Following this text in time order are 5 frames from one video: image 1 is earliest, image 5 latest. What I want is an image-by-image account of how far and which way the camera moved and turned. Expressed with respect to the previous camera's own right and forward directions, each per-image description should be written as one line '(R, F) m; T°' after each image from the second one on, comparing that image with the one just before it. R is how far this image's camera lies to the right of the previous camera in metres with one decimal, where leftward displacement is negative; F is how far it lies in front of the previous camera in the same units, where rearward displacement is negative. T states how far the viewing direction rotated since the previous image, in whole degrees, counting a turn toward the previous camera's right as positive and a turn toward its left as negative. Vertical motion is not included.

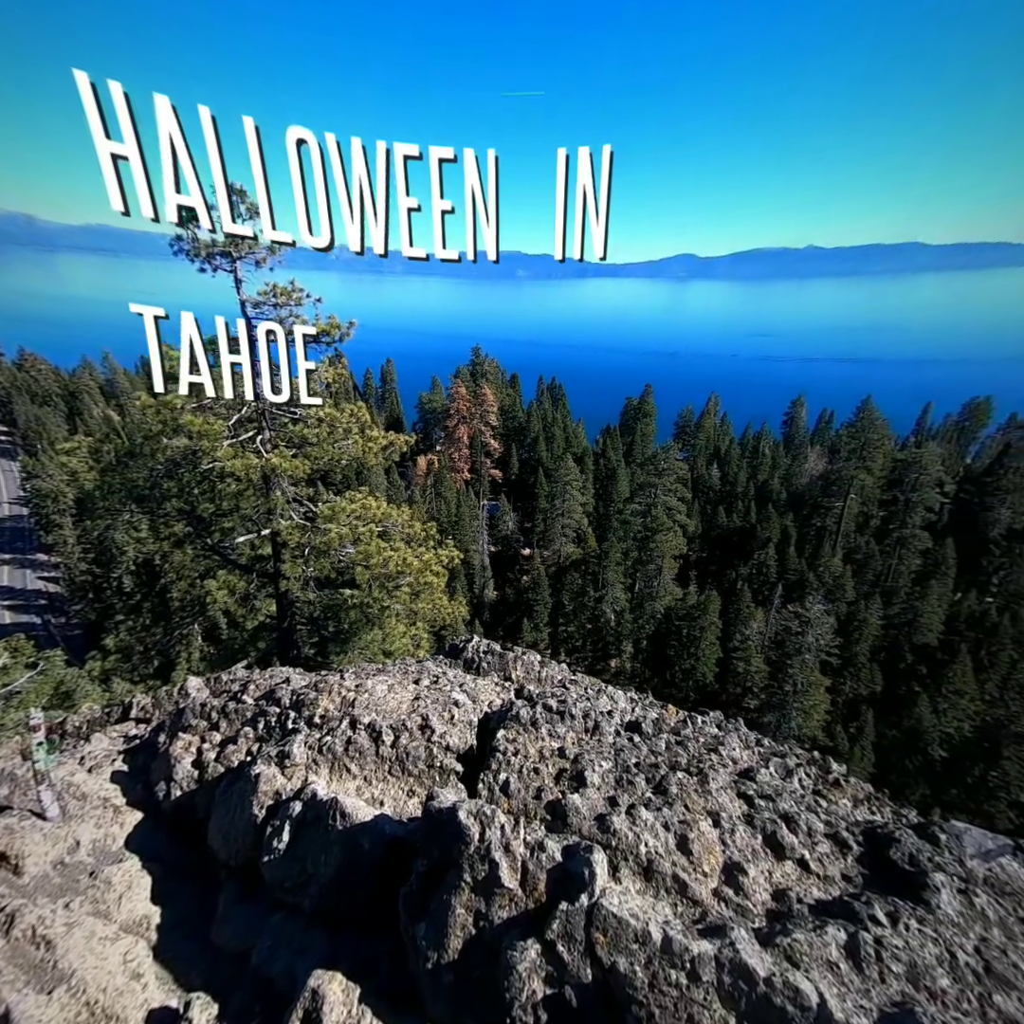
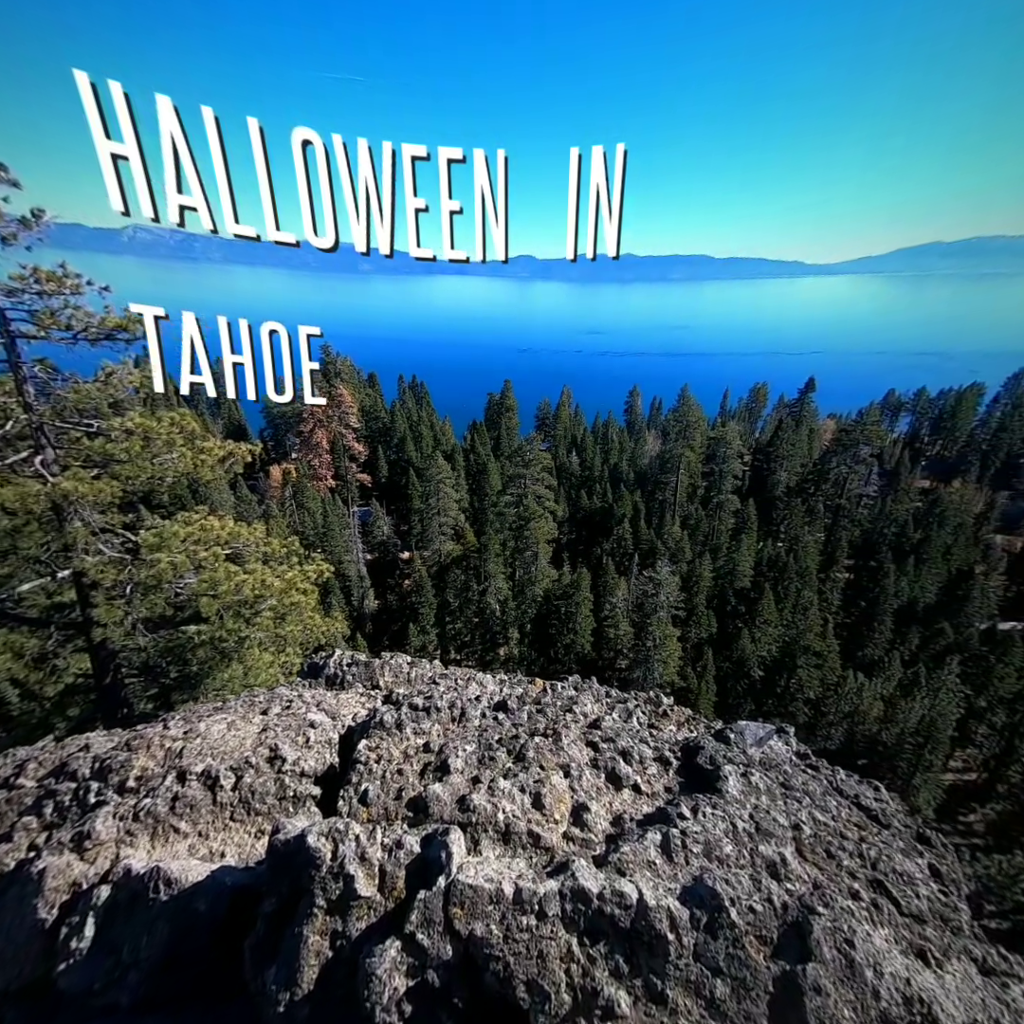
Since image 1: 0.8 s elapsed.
(+0.7, -0.3) m; +18°
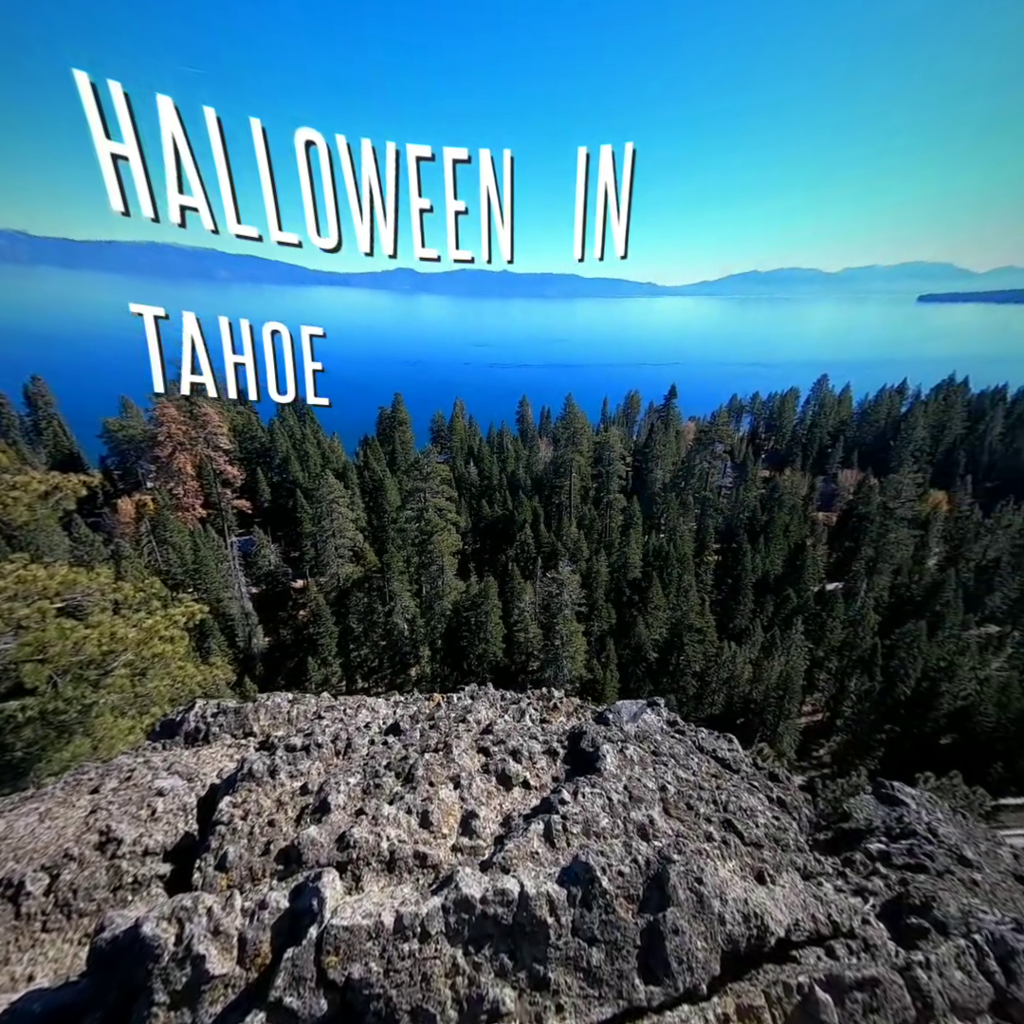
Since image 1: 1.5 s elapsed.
(+0.5, -0.1) m; +14°
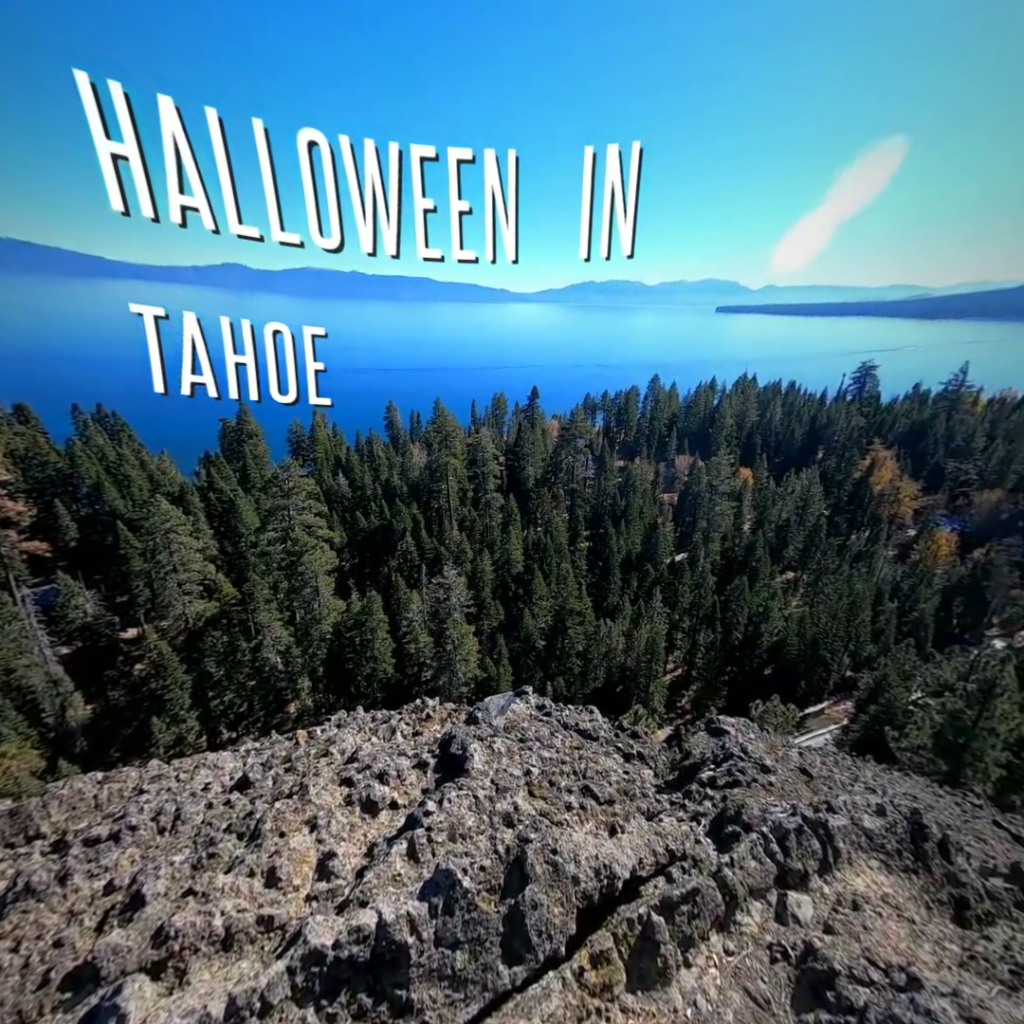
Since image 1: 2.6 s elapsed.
(+0.6, -0.1) m; +17°
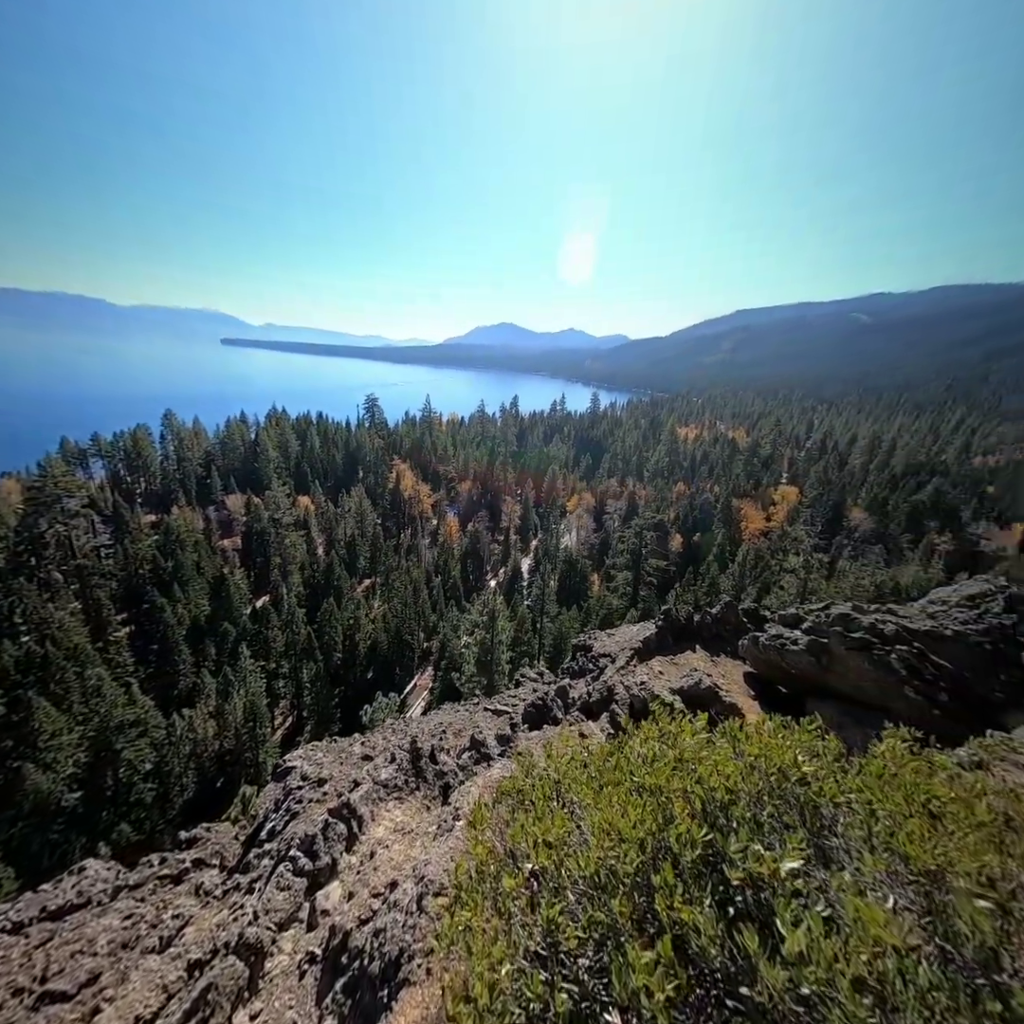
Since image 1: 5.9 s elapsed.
(+1.6, -0.9) m; +55°
